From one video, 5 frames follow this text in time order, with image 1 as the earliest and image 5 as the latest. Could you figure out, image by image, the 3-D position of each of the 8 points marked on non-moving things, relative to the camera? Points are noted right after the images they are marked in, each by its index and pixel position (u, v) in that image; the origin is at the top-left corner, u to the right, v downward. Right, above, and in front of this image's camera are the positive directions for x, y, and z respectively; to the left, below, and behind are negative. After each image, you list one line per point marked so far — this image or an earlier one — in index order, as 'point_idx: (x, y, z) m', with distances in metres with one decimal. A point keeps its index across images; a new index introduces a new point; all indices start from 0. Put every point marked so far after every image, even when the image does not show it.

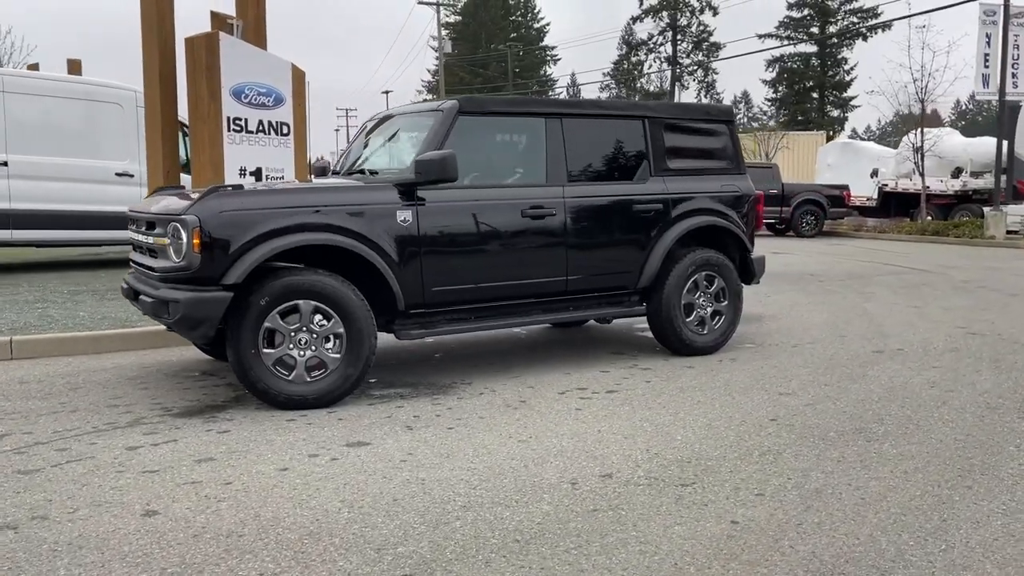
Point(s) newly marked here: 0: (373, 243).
0: (-0.9, +0.3, +5.5) m
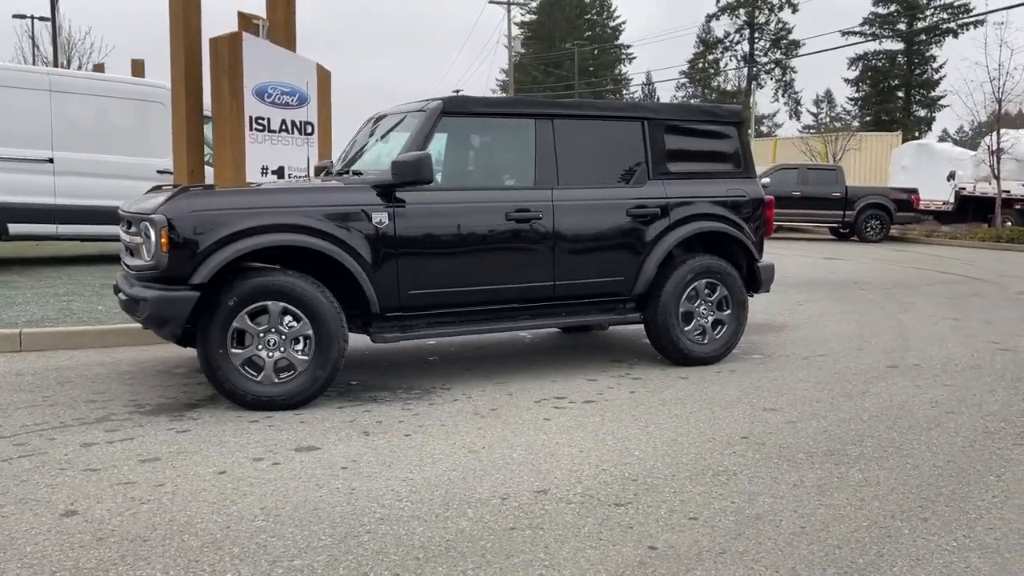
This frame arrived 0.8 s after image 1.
0: (-1.1, +0.3, +5.5) m
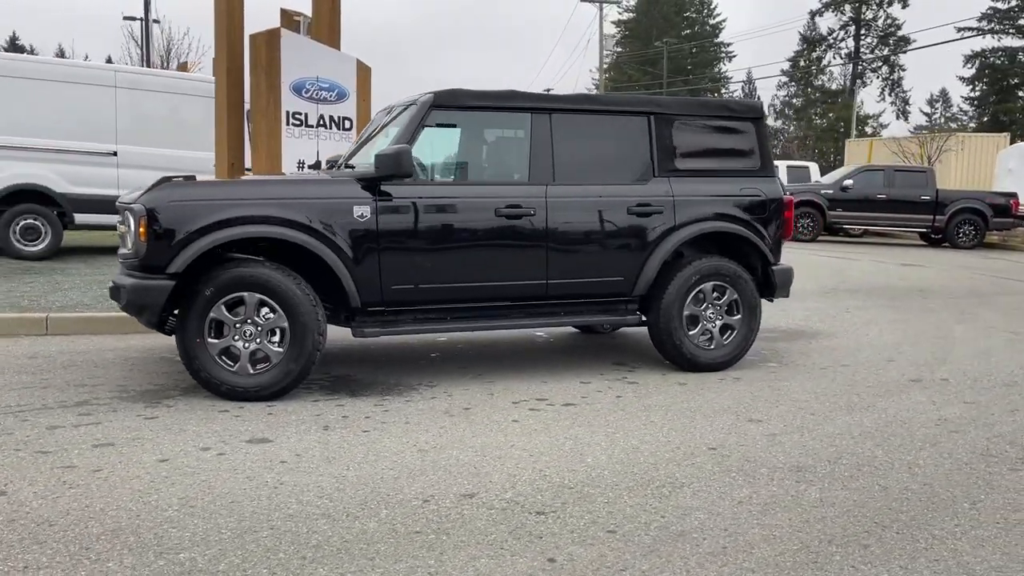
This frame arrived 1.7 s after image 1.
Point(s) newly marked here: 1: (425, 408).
0: (-1.2, +0.3, +5.5) m
1: (-0.5, -0.7, +5.3) m
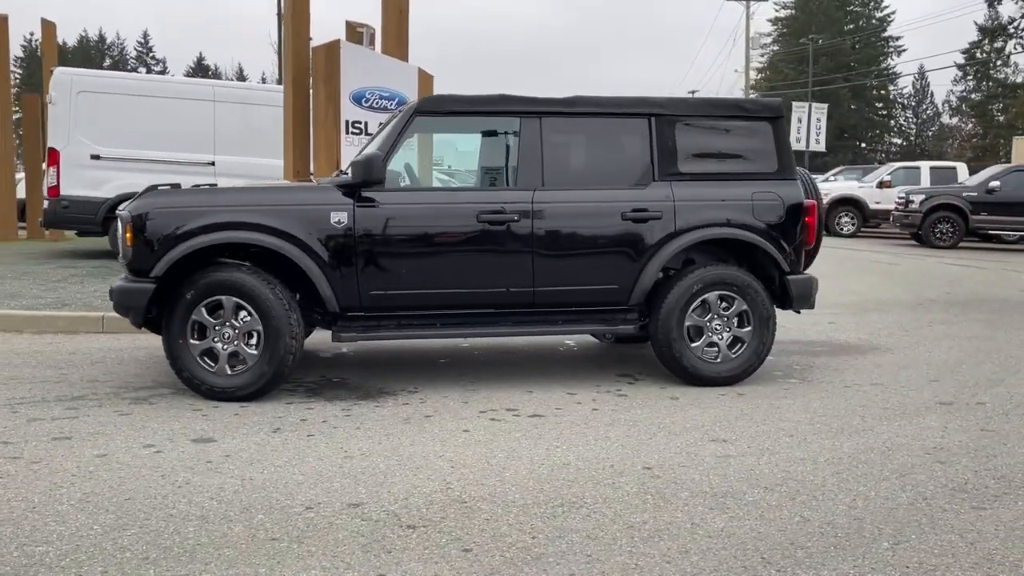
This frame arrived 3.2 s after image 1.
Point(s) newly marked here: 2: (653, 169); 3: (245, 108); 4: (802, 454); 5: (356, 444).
0: (-1.3, +0.3, +5.6) m
1: (-0.8, -0.8, +5.3) m
2: (+1.0, +0.8, +6.1) m
3: (-4.1, +2.8, +13.6) m
4: (+1.5, -0.9, +4.6) m
5: (-0.8, -0.8, +4.7) m
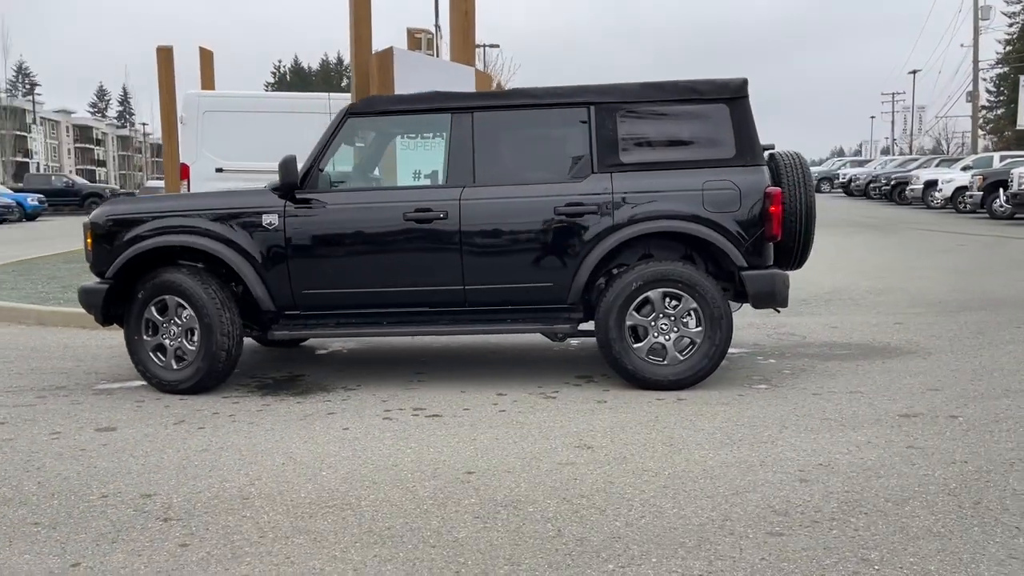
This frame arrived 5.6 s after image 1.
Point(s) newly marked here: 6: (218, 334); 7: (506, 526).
0: (-1.8, +0.3, +5.9) m
1: (-1.3, -0.8, +5.5) m
2: (+0.5, +0.9, +5.8) m
3: (-2.6, +2.8, +14.4) m
4: (+0.7, -0.8, +4.2) m
5: (-1.6, -0.8, +4.9) m
6: (-1.9, -0.3, +5.8) m
7: (0.0, -0.9, +3.5) m
